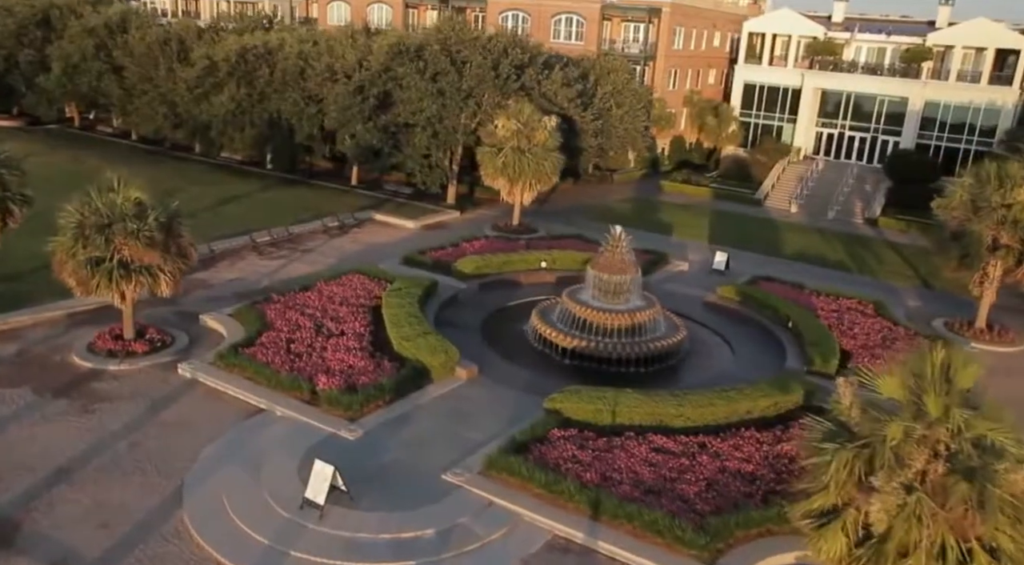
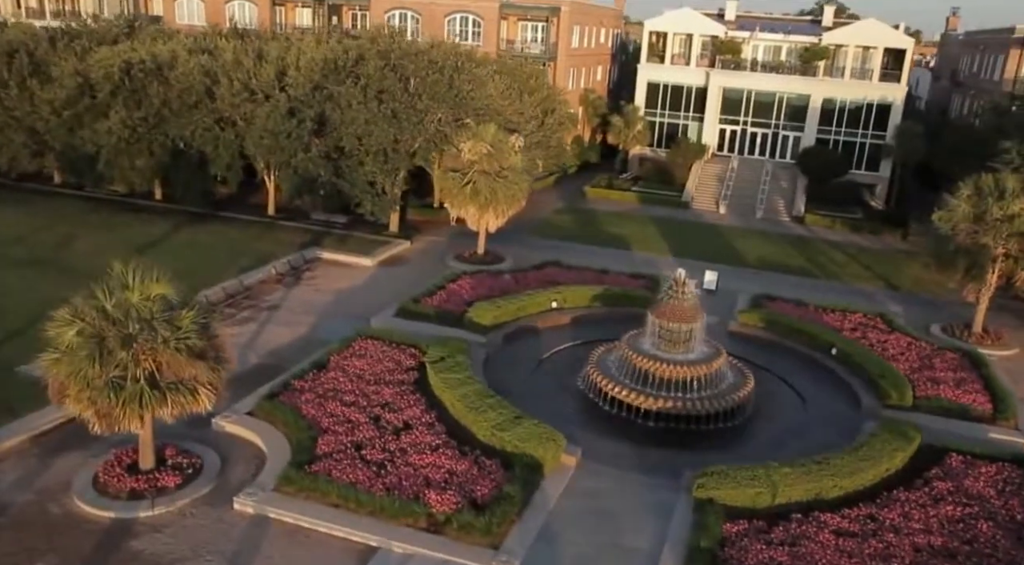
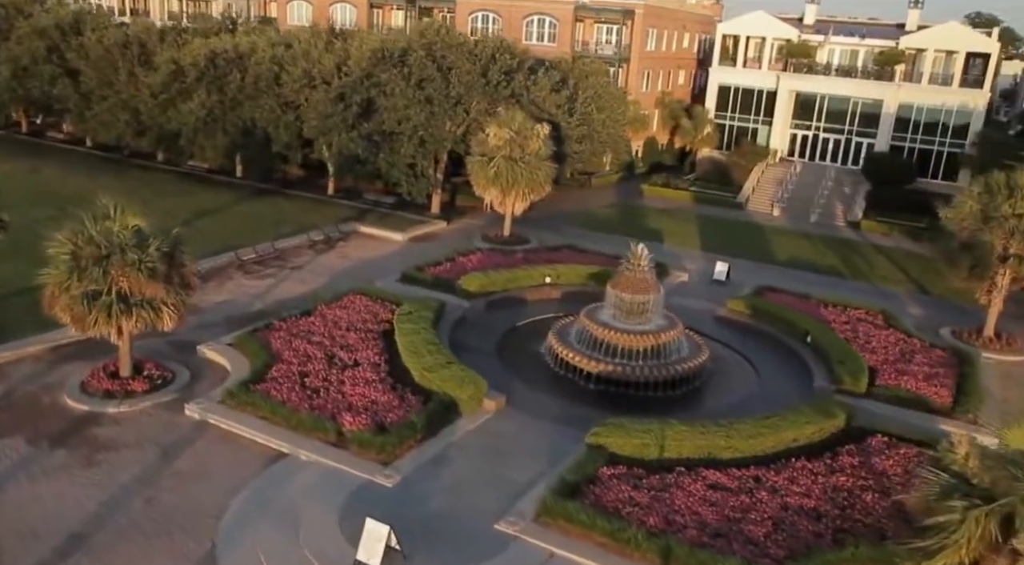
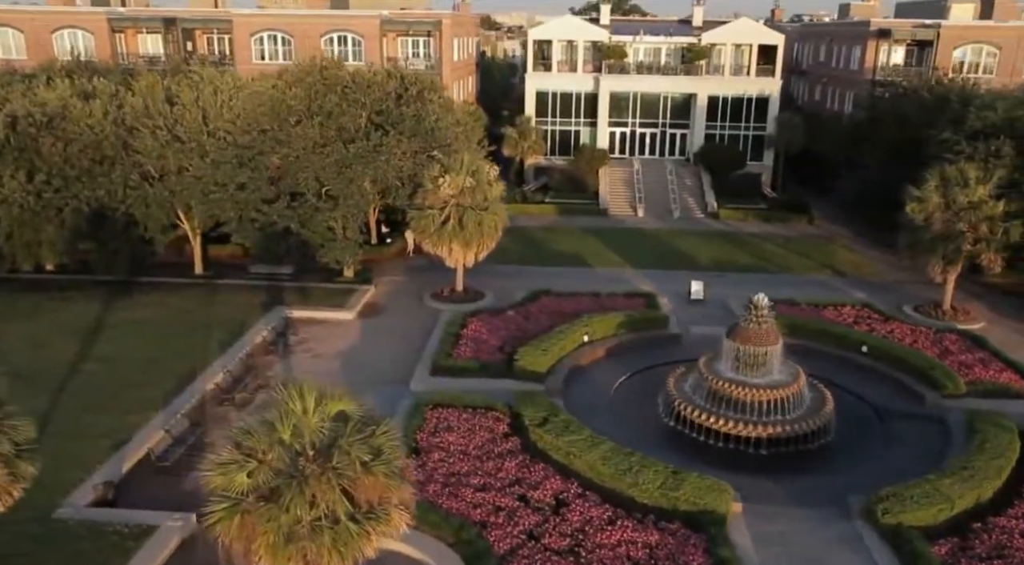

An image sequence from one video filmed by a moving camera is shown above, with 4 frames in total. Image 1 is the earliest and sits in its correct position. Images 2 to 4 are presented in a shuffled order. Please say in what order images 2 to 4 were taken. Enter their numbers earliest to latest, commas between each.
3, 2, 4
